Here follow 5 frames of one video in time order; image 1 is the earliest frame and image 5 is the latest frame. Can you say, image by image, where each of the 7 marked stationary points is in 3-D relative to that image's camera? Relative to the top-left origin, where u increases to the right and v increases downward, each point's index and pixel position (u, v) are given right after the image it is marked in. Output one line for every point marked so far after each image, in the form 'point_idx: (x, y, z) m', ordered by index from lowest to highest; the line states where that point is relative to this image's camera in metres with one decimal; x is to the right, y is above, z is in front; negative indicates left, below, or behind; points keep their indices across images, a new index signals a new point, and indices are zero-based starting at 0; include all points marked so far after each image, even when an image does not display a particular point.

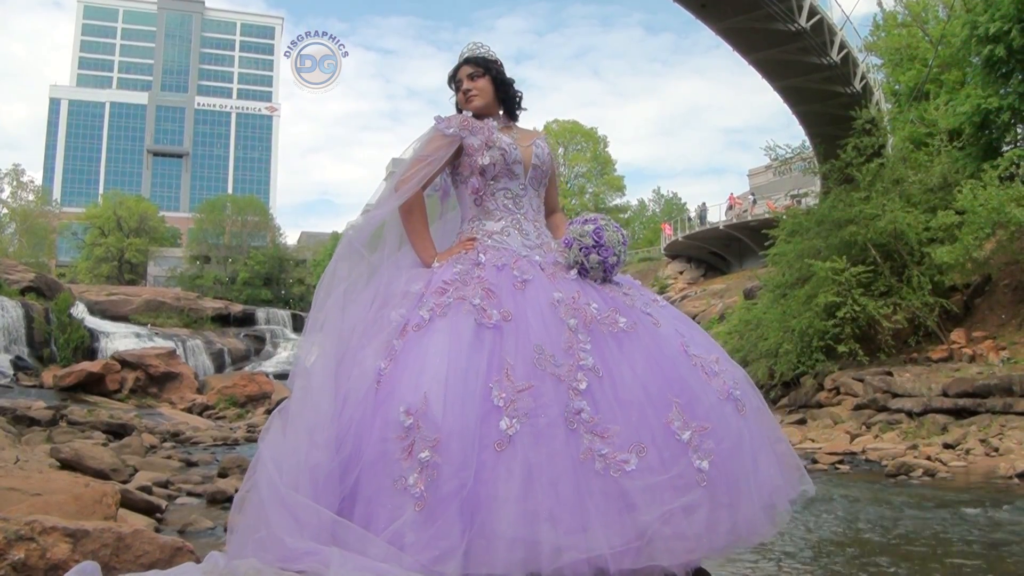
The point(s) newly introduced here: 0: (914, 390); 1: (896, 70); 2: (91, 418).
0: (+3.6, -1.0, +12.0) m
1: (+5.6, +3.2, +19.6) m
2: (-3.6, -1.1, +11.3) m
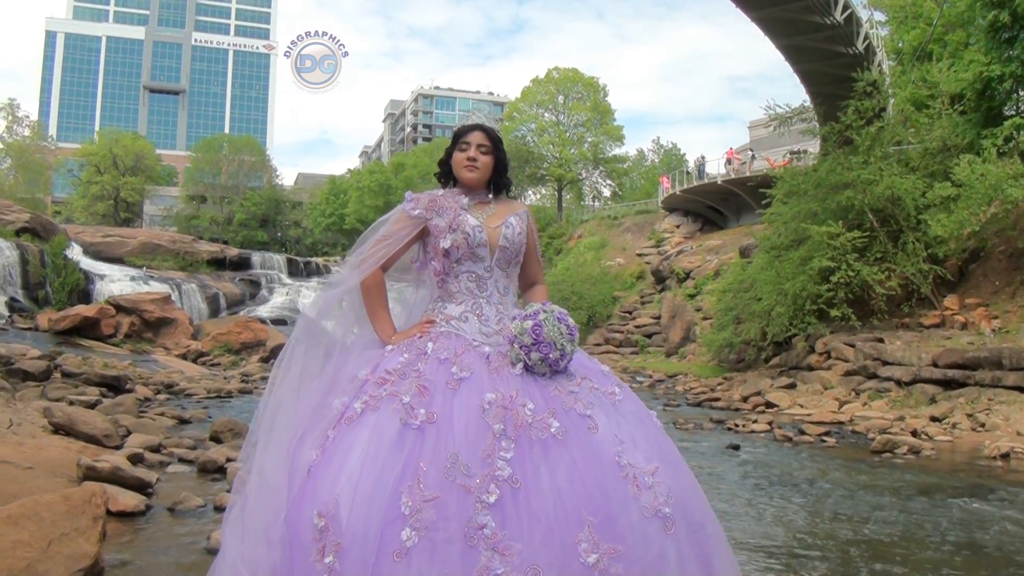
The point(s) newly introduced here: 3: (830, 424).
0: (+3.6, -0.7, +12.1) m
1: (+5.7, +4.0, +19.3) m
2: (-3.7, -0.7, +11.4) m
3: (+2.7, -1.2, +11.3) m
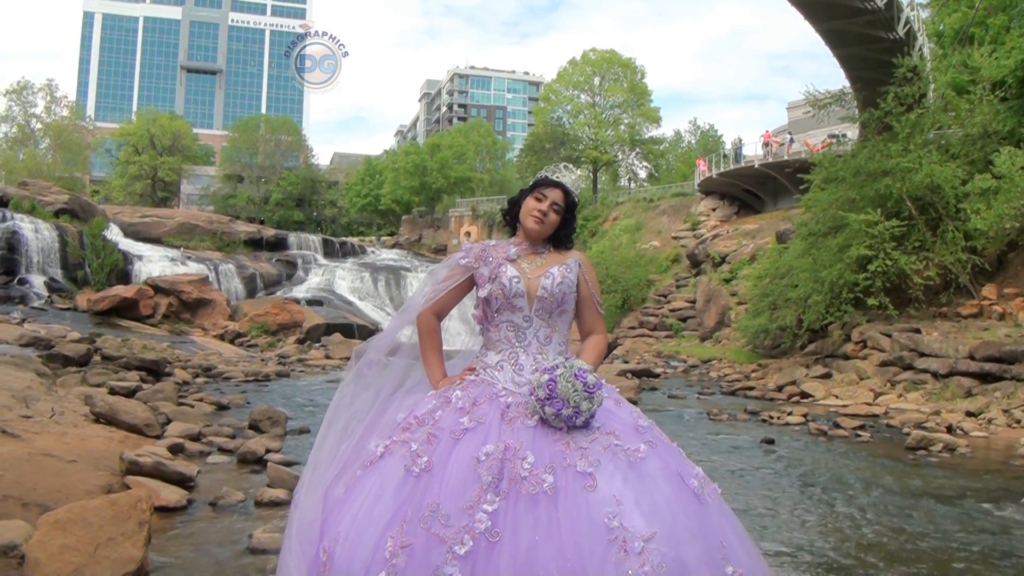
0: (+3.9, -0.6, +12.0) m
1: (+6.2, +4.3, +19.0) m
2: (-3.4, -0.5, +11.5) m
3: (+3.0, -1.1, +11.3) m
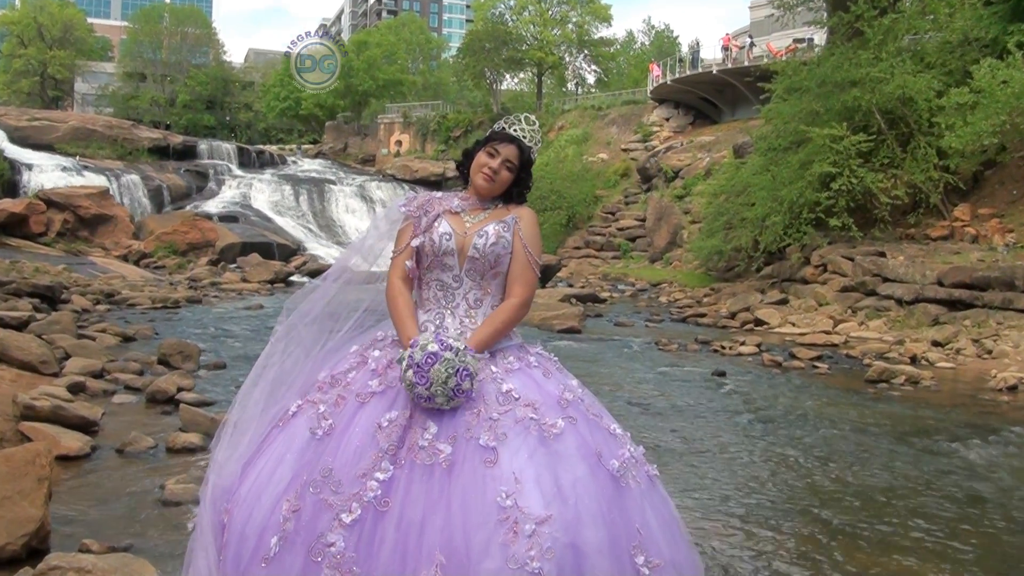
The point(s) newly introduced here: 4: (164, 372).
0: (+3.4, +0.1, +11.2) m
1: (+5.2, +5.5, +17.9) m
2: (-3.8, +0.1, +10.1) m
3: (+2.5, -0.5, +10.4) m
4: (-2.2, -0.6, +8.3) m
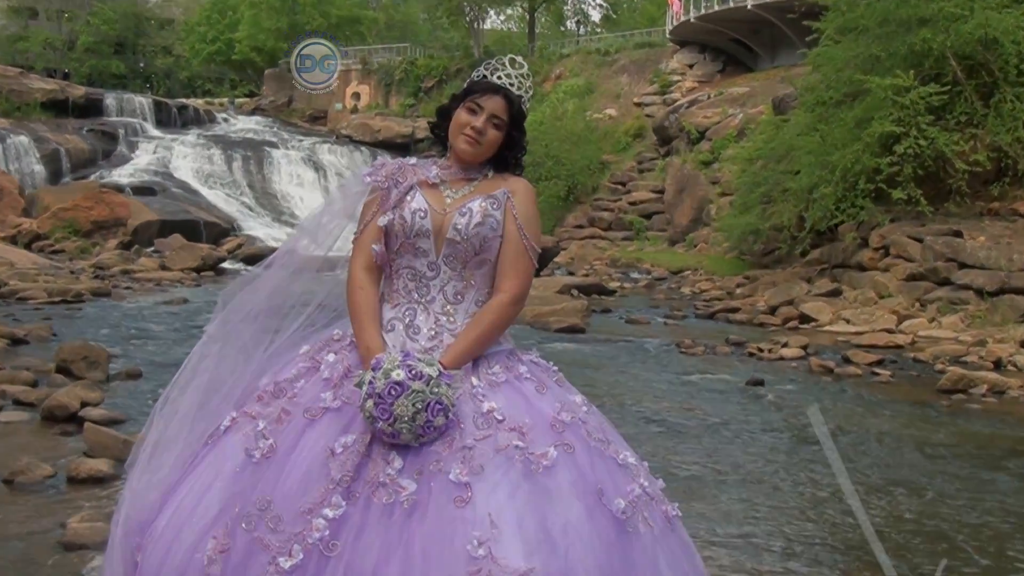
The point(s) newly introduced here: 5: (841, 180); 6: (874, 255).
0: (+3.3, +0.2, +8.8) m
1: (+4.9, +5.8, +15.5) m
2: (-3.8, +0.1, +7.6) m
3: (+2.5, -0.5, +8.1) m
4: (-2.1, -0.6, +5.8) m
5: (+2.5, +0.9, +10.7) m
6: (+2.7, +0.3, +10.2) m
